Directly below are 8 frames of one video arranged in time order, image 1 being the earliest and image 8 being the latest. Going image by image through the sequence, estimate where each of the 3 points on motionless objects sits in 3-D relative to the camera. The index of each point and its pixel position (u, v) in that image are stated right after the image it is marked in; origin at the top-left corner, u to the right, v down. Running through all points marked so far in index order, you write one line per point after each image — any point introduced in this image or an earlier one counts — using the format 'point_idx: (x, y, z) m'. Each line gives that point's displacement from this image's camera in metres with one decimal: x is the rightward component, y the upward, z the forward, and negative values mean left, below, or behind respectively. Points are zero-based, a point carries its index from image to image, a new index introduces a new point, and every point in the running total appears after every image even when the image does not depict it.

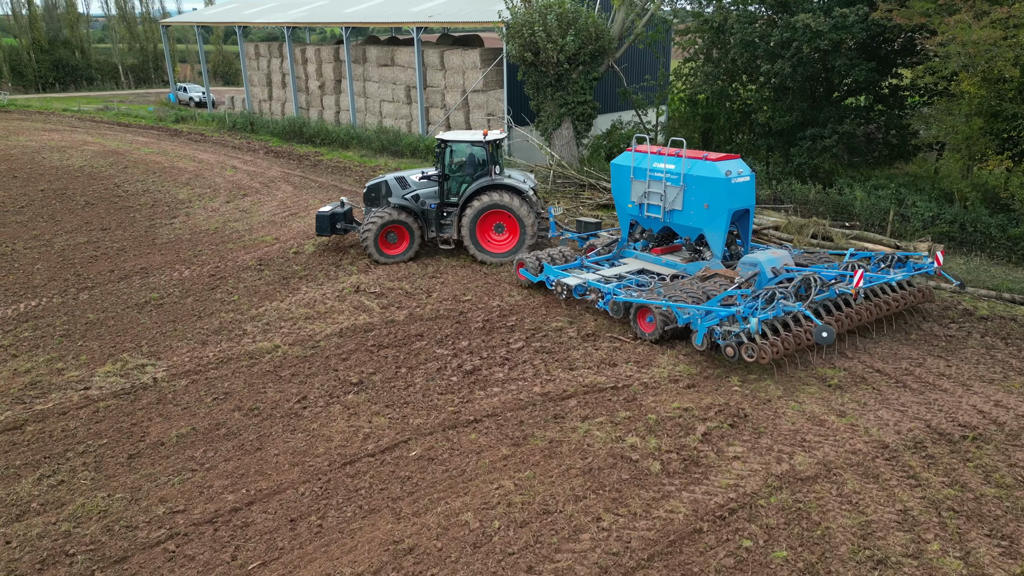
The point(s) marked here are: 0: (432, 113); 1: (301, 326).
0: (-2.2, +4.7, +19.3) m
1: (-2.4, -0.4, +8.2) m
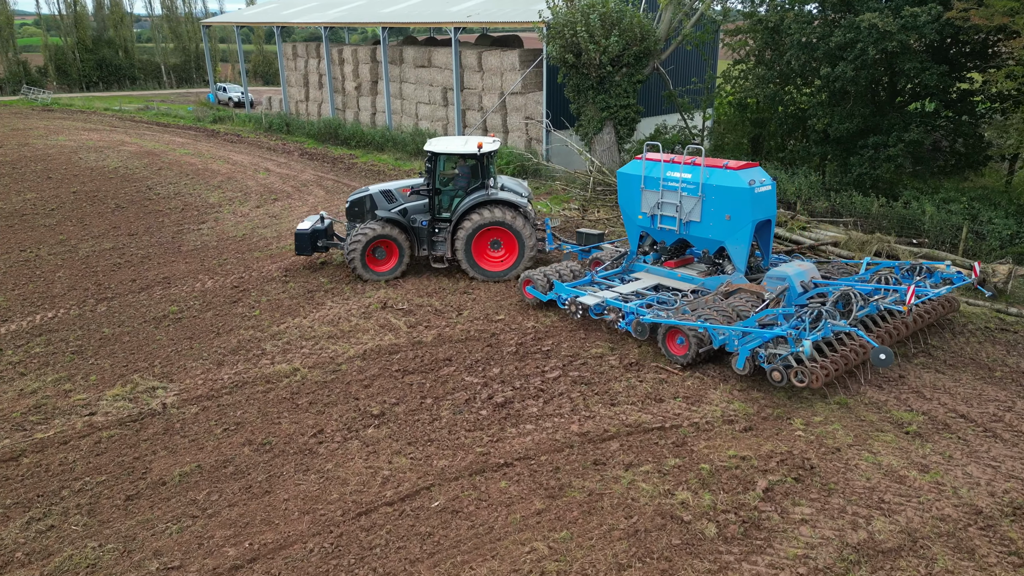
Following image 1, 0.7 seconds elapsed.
0: (-1.1, +4.5, +18.8) m
1: (-2.0, -0.6, +7.6) m
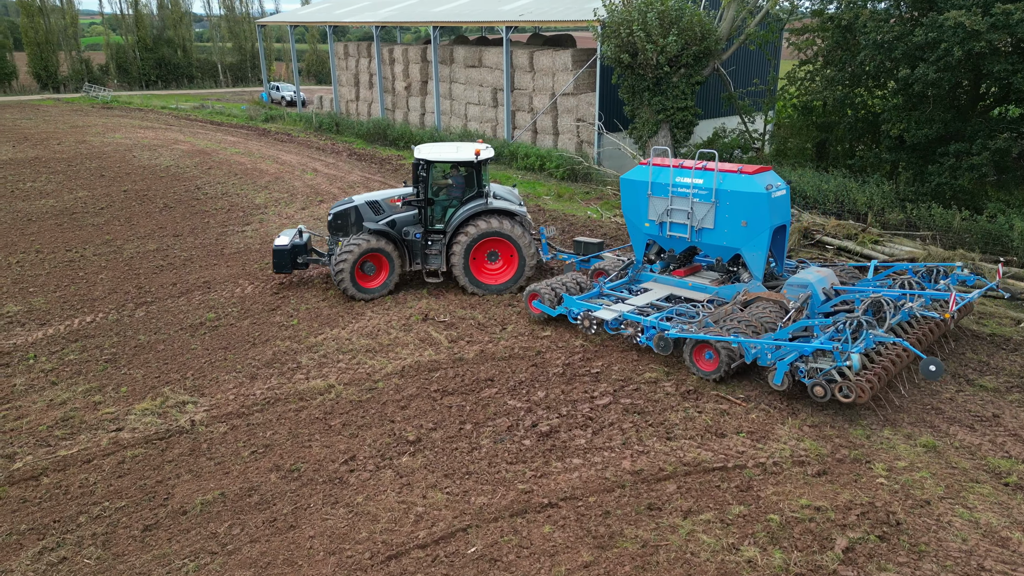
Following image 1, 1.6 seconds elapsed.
0: (+0.2, +4.4, +18.3) m
1: (-1.5, -0.7, +7.3) m
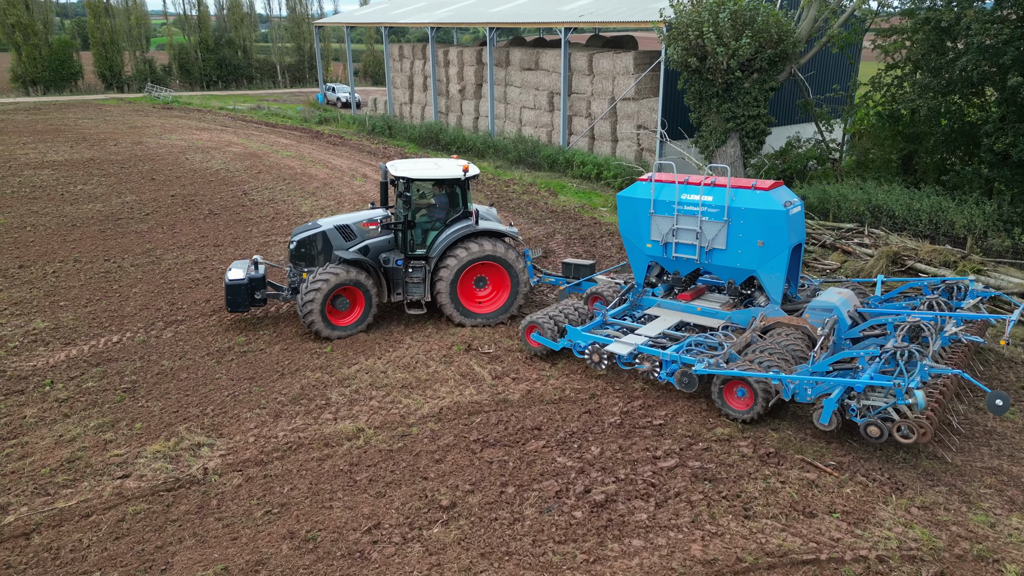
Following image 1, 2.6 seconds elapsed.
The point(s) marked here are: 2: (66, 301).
0: (+1.5, +4.0, +17.5) m
1: (-1.1, -1.0, +6.6) m
2: (-5.5, -0.2, +8.9) m
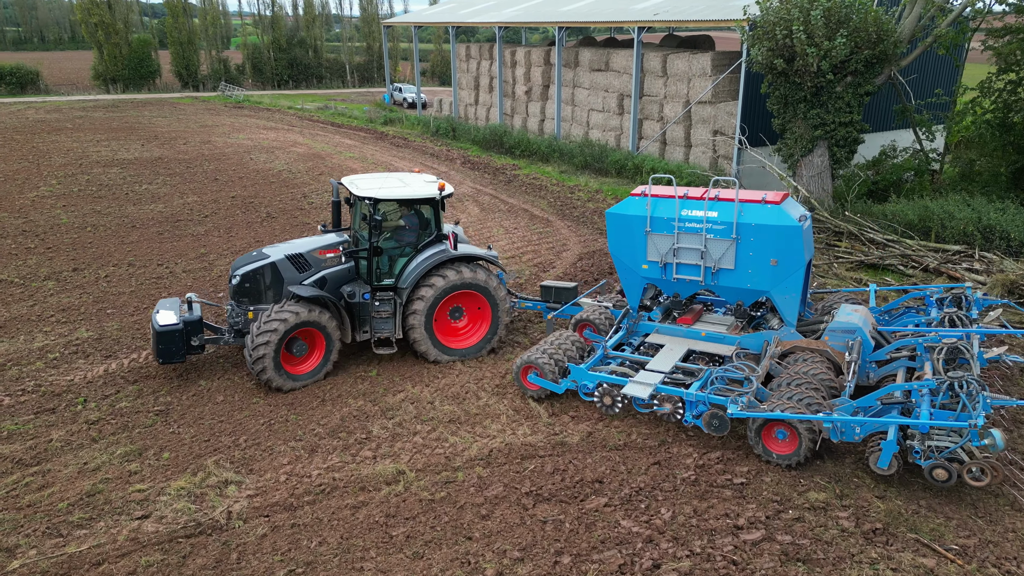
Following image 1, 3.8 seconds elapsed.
0: (+3.1, +3.7, +16.6) m
1: (-0.6, -1.2, +6.0) m
2: (-4.8, -0.2, +8.6) m
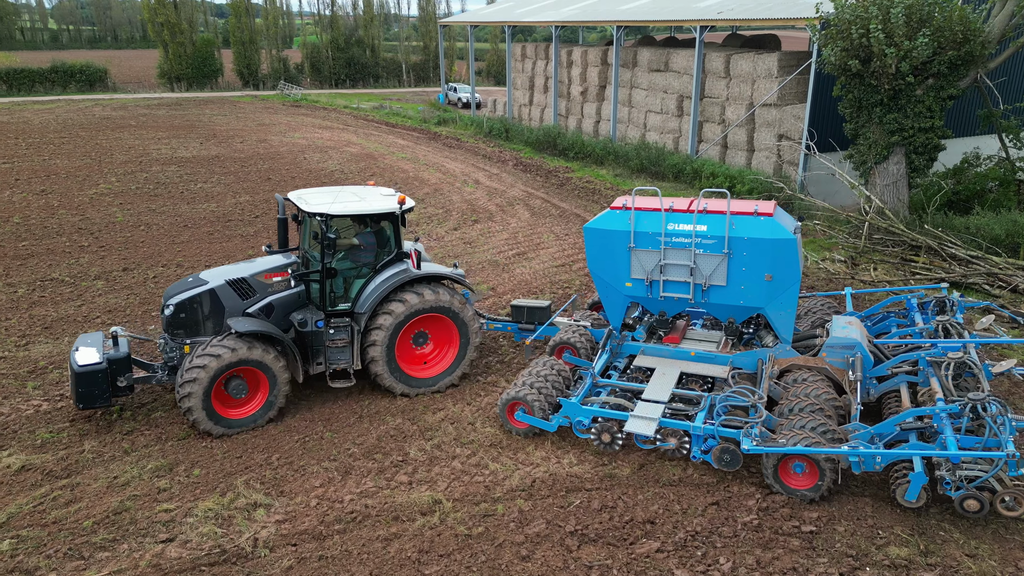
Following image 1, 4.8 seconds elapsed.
0: (+4.3, +3.5, +15.9) m
1: (-0.2, -1.4, +5.6) m
2: (-4.2, -0.3, +8.6) m
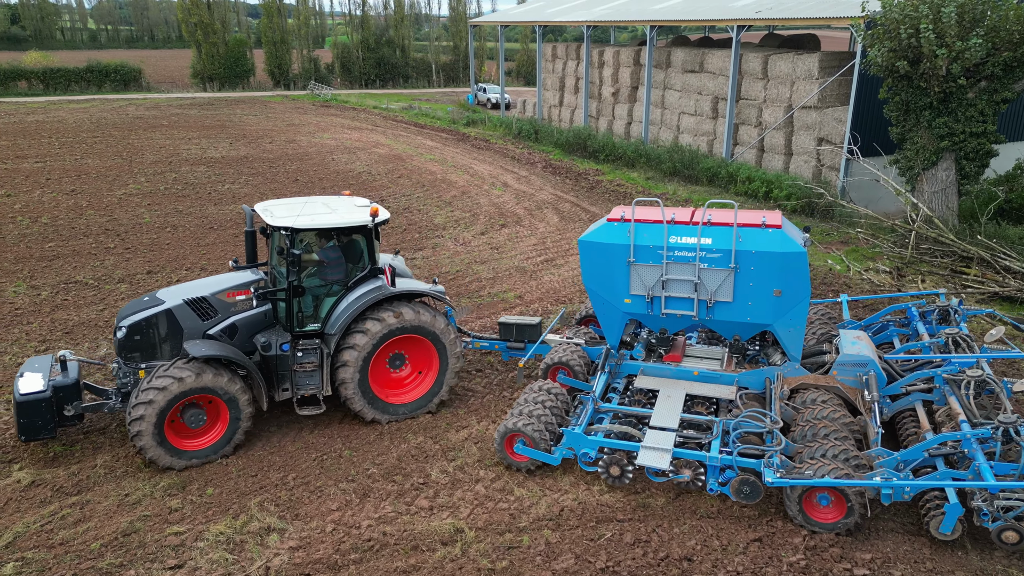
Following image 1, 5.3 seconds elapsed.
0: (+4.9, +3.3, +15.4) m
1: (0.0, -1.5, +5.3) m
2: (-3.9, -0.3, +8.4) m
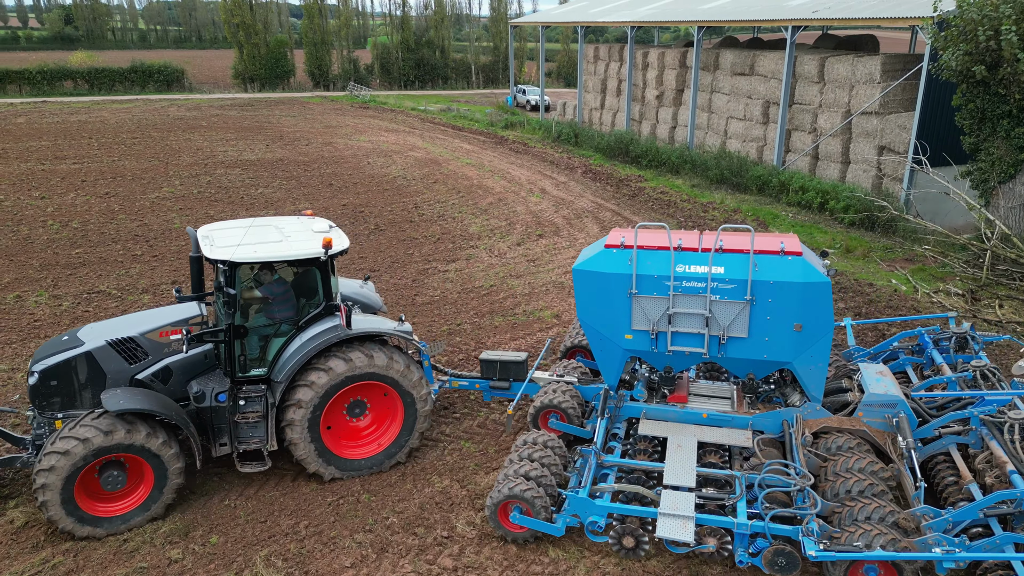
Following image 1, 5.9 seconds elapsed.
0: (+5.7, +3.0, +14.6) m
1: (+0.2, -1.7, +4.7) m
2: (-3.5, -0.5, +8.0) m
